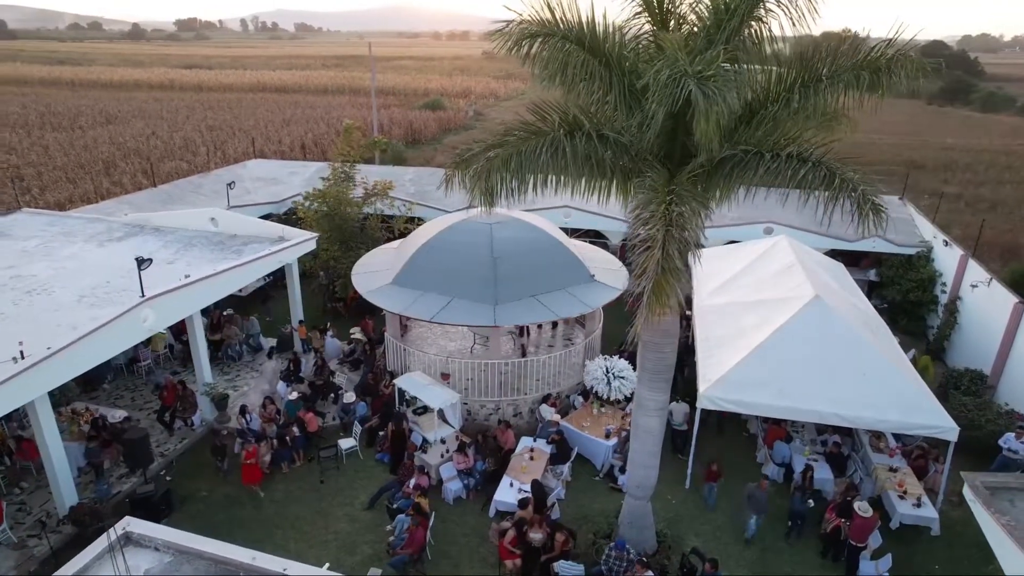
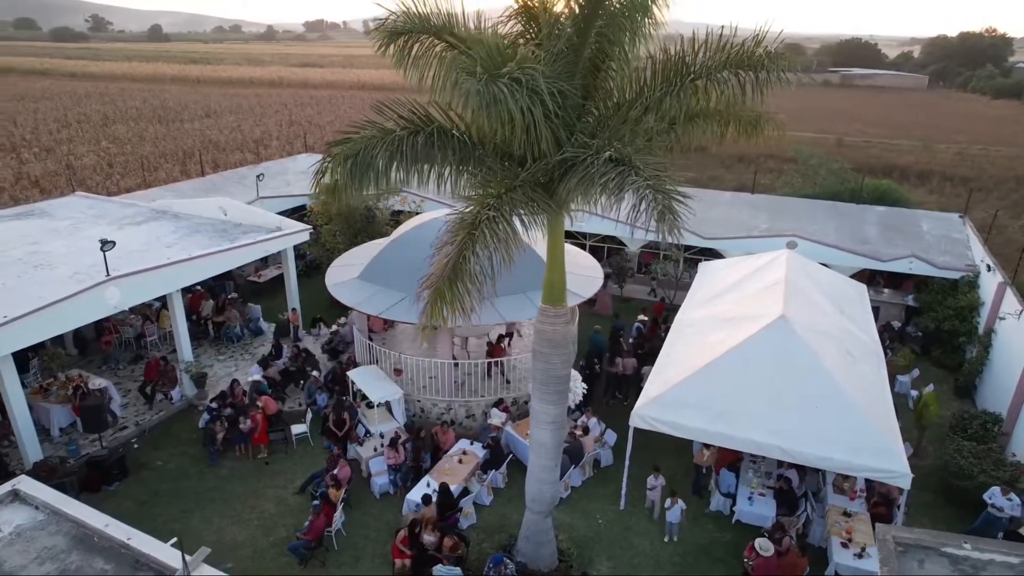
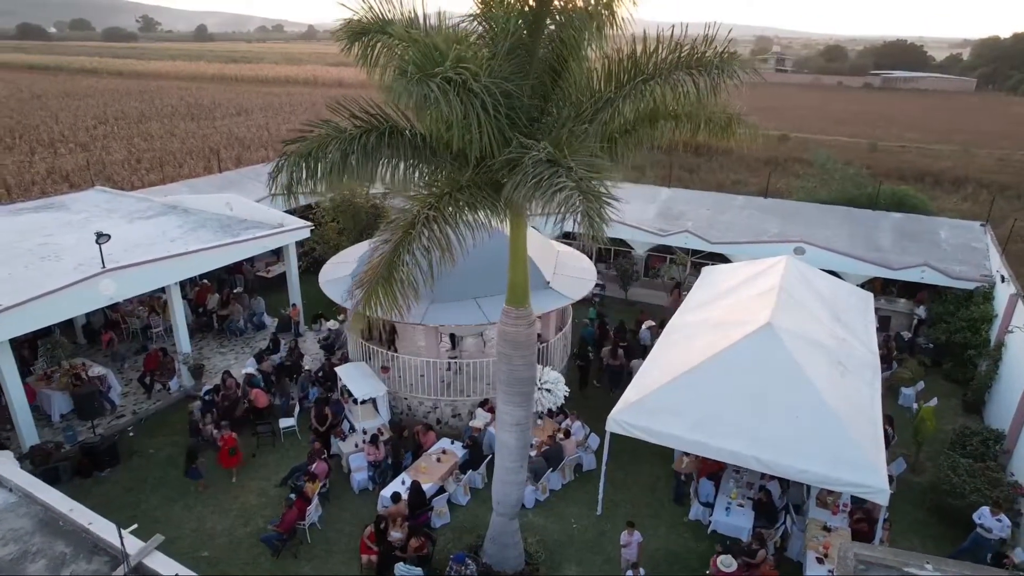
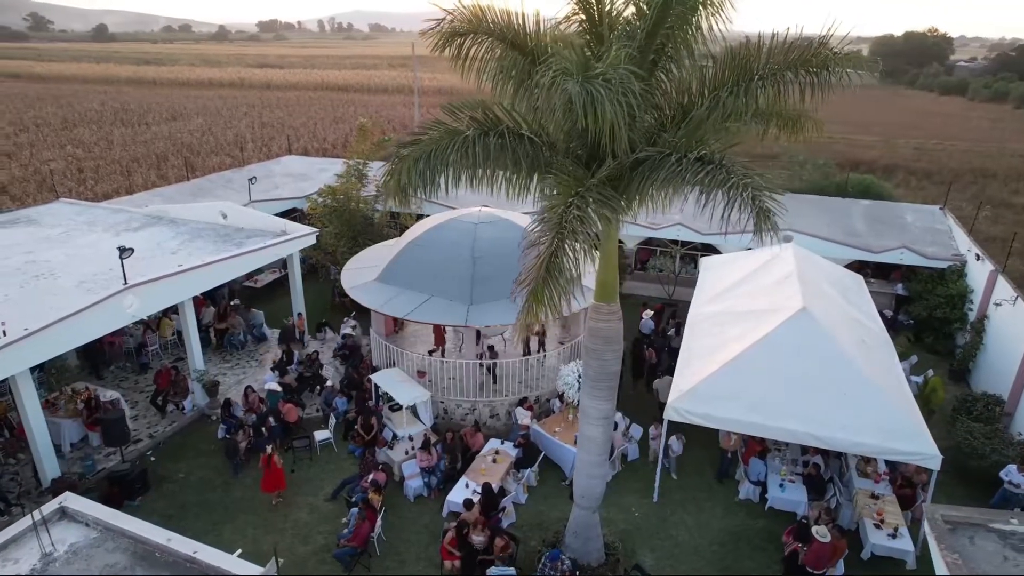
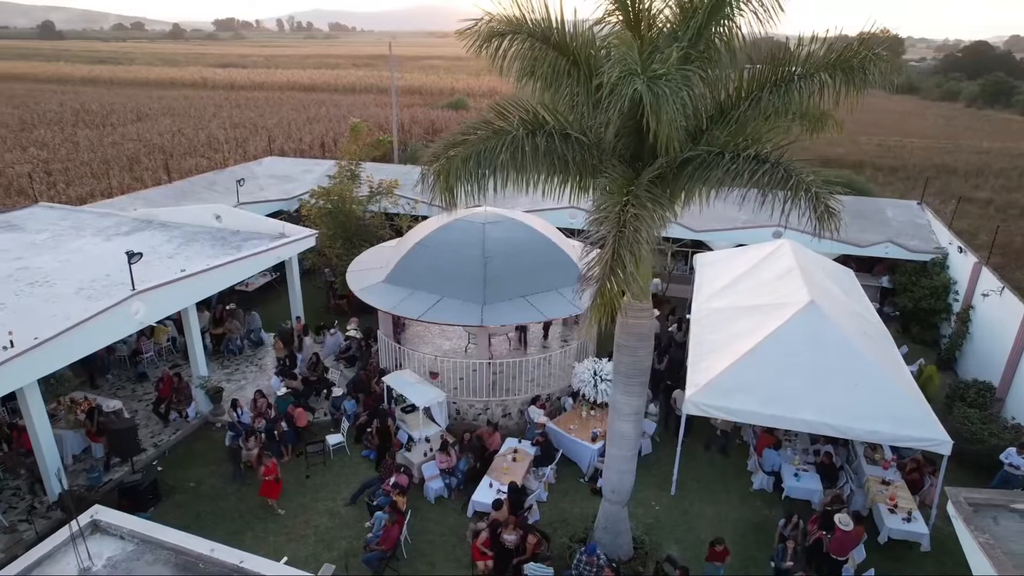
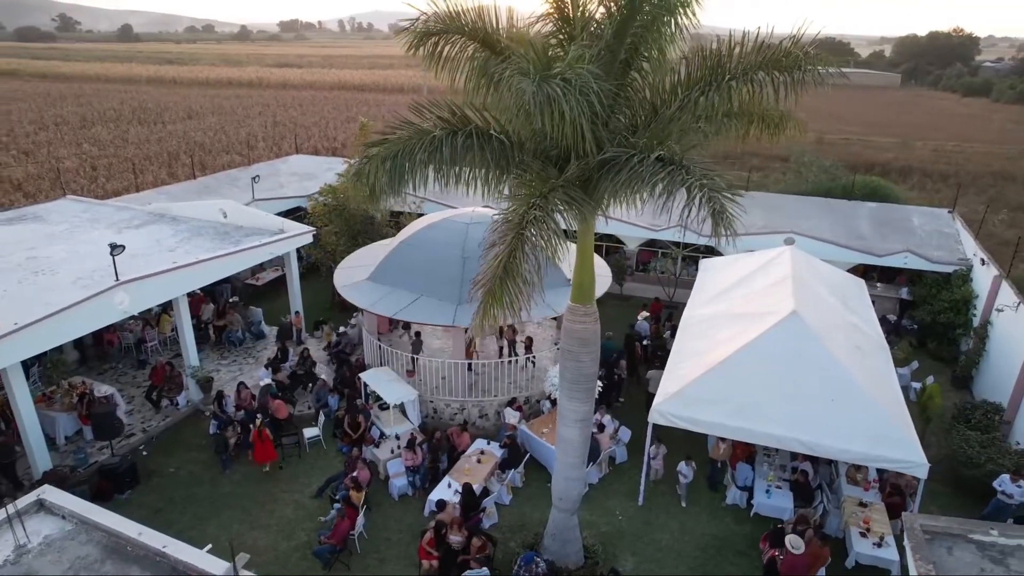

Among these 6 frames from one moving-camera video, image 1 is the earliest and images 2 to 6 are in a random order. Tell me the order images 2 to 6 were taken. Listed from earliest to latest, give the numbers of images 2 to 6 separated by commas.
5, 4, 6, 2, 3
